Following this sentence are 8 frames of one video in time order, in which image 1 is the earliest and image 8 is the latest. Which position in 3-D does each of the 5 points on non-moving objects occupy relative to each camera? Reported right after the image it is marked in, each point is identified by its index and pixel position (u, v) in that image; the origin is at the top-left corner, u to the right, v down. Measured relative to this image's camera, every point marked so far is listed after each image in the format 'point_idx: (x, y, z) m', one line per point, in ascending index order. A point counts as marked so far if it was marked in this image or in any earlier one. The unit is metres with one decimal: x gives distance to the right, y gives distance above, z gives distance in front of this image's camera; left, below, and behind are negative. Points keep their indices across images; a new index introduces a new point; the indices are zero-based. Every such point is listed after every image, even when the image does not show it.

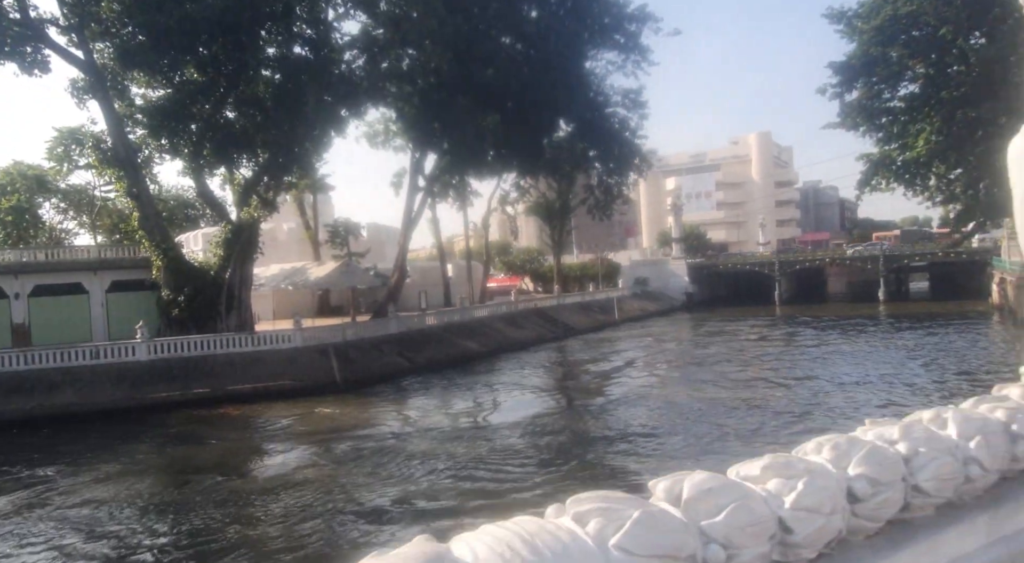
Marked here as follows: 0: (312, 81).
0: (-5.3, +5.3, +18.9) m
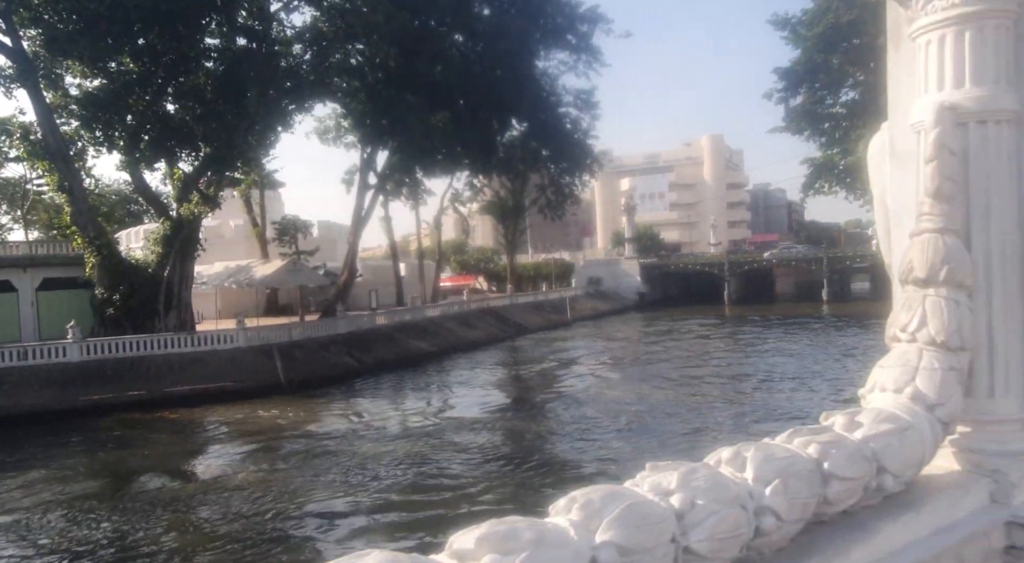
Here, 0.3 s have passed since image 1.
0: (-6.6, +5.3, +18.2) m
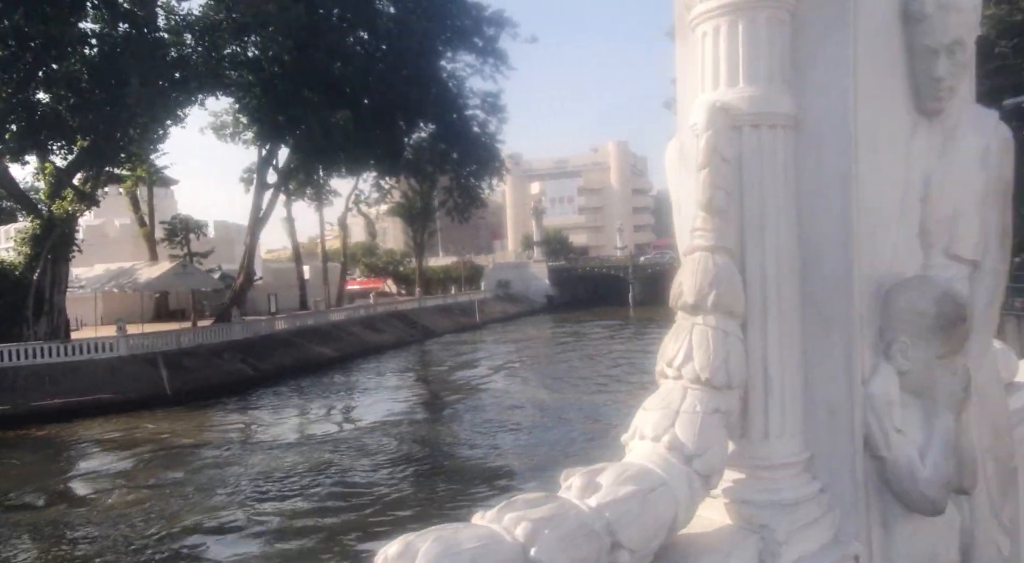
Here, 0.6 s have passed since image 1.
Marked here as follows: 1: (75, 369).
0: (-9.1, +5.2, +17.0) m
1: (-11.9, -2.4, +19.0) m
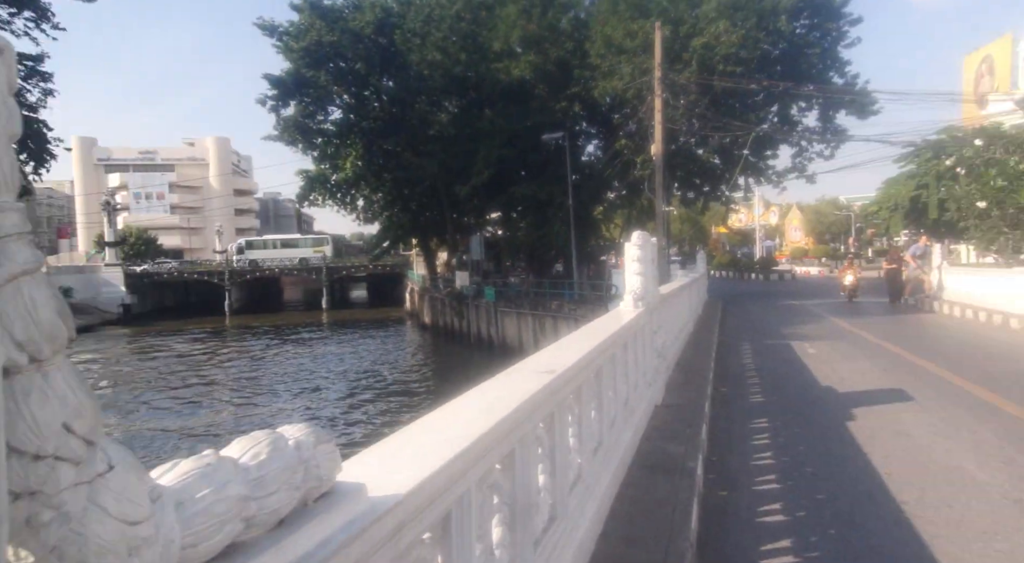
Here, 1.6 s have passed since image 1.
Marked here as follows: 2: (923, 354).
0: (-17.1, +5.2, +8.5) m
1: (-20.6, -2.4, +8.7) m
2: (+7.0, -1.2, +12.1) m
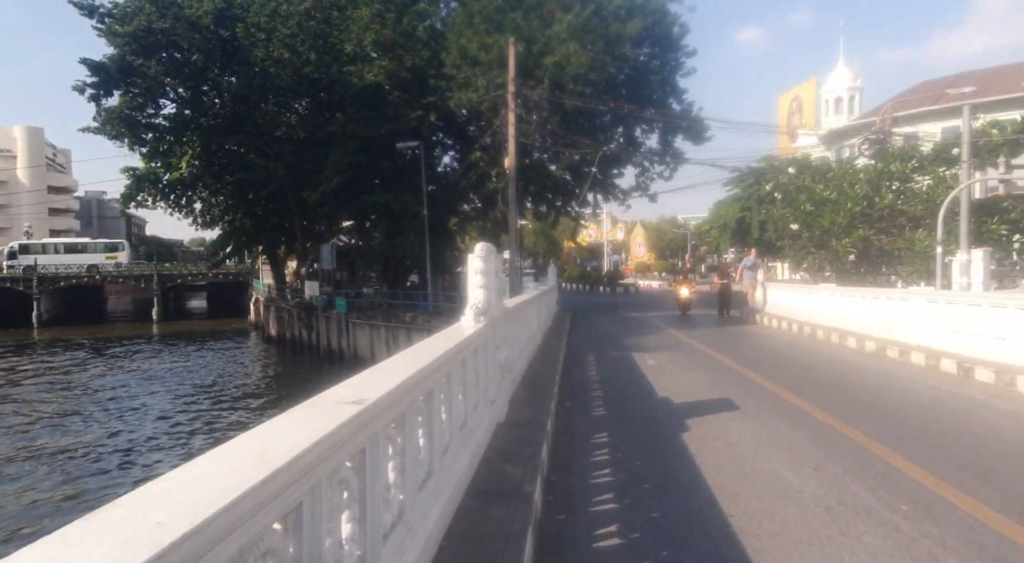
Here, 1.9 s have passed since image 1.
0: (-18.5, +5.3, +4.6) m
1: (-22.1, -2.3, +3.9) m
2: (+4.3, -1.5, +12.9) m
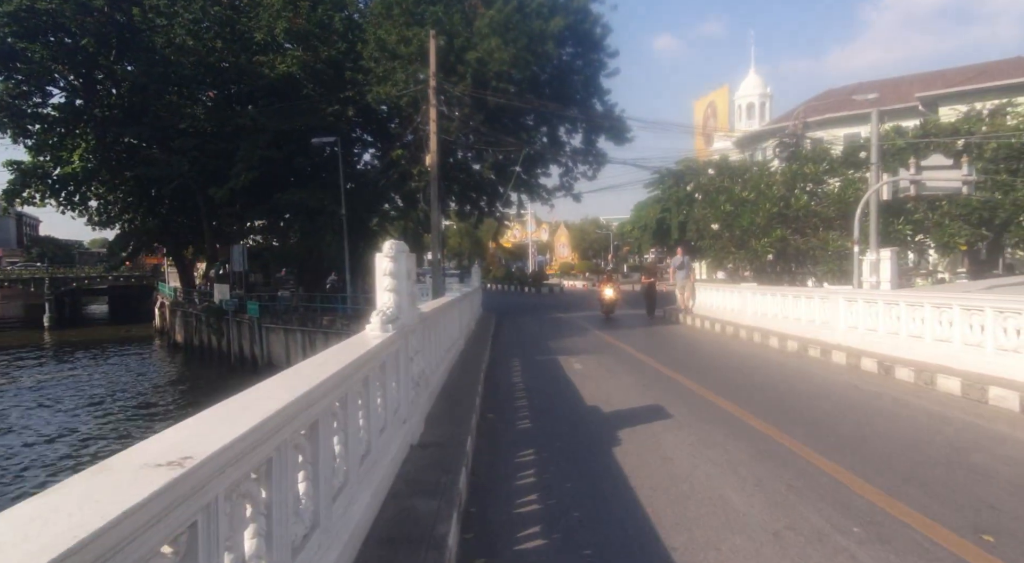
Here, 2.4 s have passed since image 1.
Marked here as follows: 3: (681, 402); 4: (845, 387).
0: (-19.0, +5.1, +1.9) m
1: (-22.4, -2.4, +0.9) m
2: (+2.9, -1.5, +12.6) m
3: (+2.2, -1.5, +9.0) m
4: (+4.8, -1.5, +10.2) m
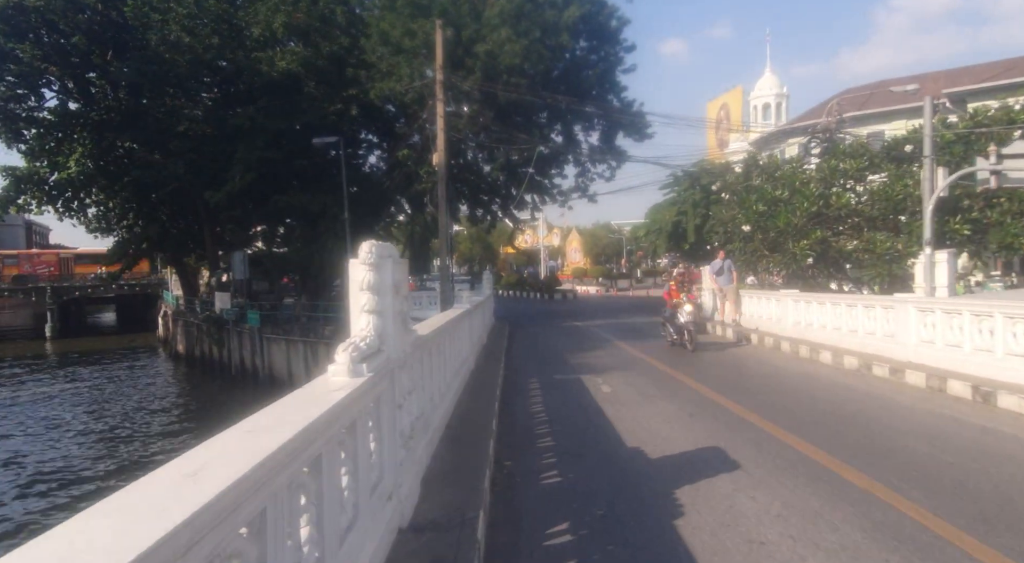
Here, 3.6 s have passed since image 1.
0: (-18.9, +5.0, +0.5) m
1: (-22.3, -2.6, -0.6) m
2: (+3.2, -1.7, +10.8) m
3: (+2.4, -1.6, +7.3) m
4: (+5.0, -1.6, +8.4) m
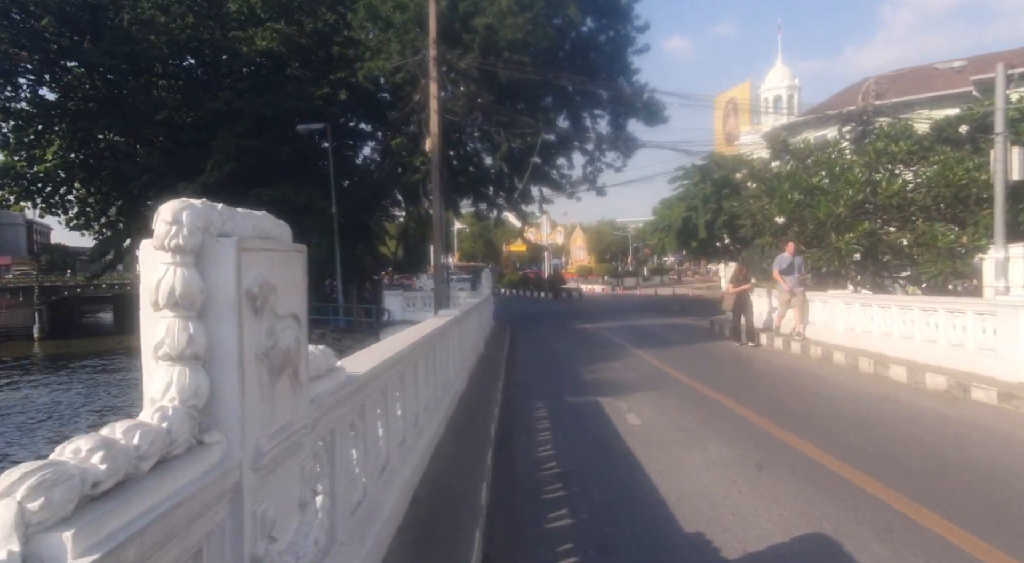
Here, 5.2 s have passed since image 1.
0: (-18.9, +4.9, -1.8) m
1: (-22.3, -2.7, -2.8) m
2: (+3.2, -1.7, +8.4) m
3: (+2.4, -1.7, +4.9) m
4: (+5.0, -1.6, +5.9) m
